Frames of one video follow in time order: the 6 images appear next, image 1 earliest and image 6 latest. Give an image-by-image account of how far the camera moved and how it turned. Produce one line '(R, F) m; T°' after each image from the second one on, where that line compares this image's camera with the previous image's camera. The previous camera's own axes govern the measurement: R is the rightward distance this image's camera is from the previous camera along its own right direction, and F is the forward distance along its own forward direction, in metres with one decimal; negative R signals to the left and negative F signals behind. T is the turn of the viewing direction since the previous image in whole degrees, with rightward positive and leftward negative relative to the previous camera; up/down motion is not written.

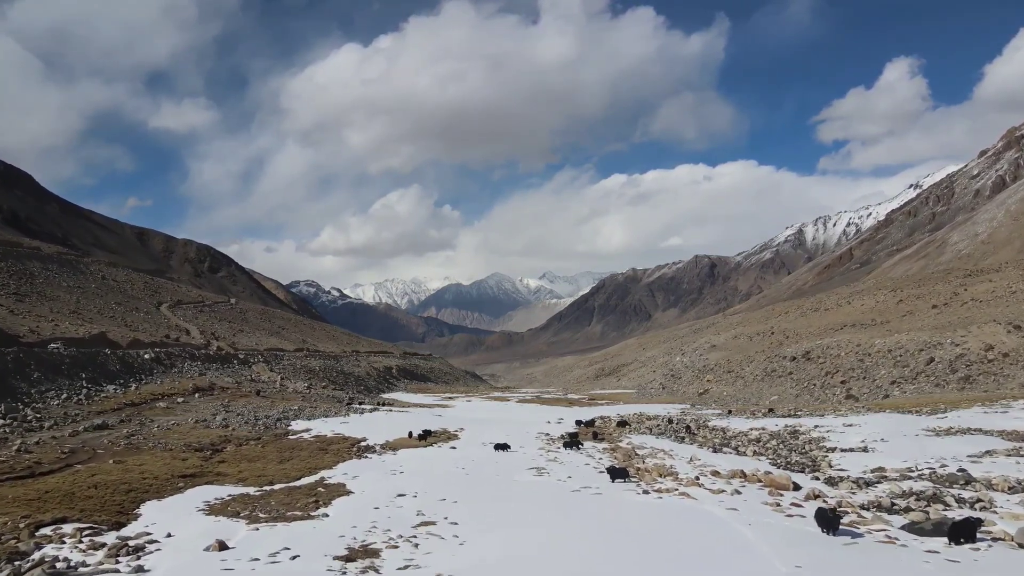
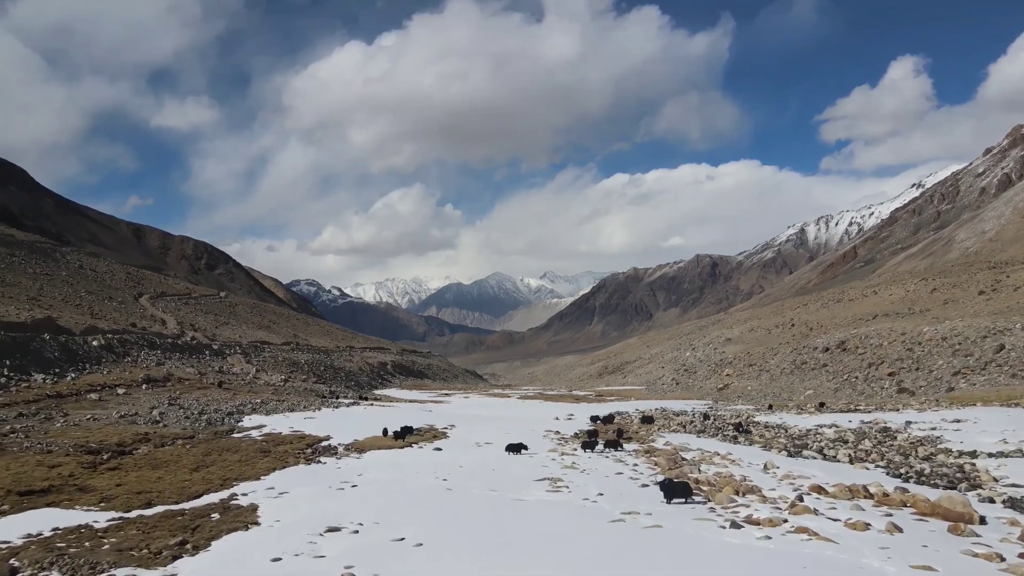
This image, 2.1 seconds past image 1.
(0.0, +5.9) m; 0°
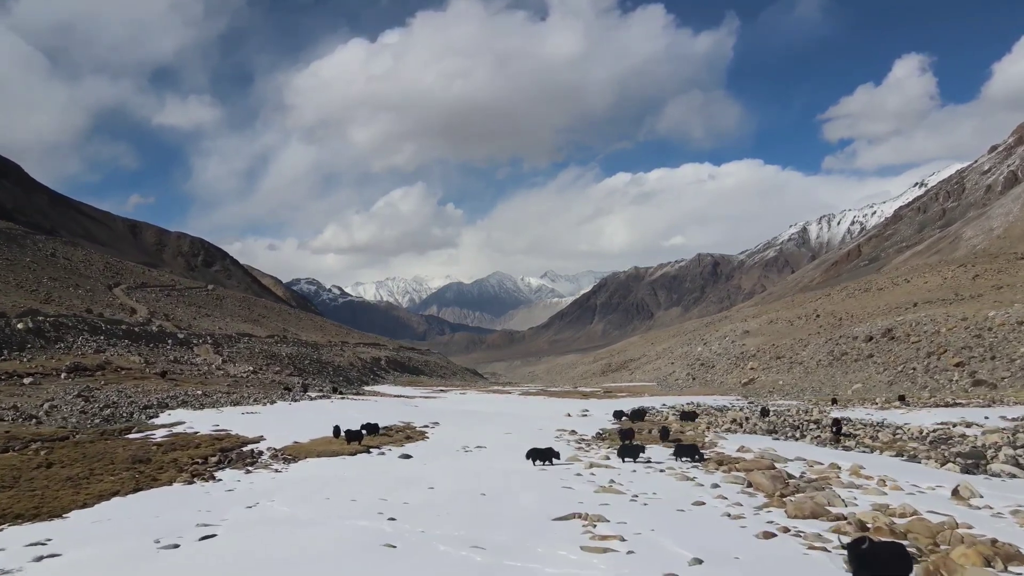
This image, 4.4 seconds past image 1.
(0.0, +6.2) m; 0°
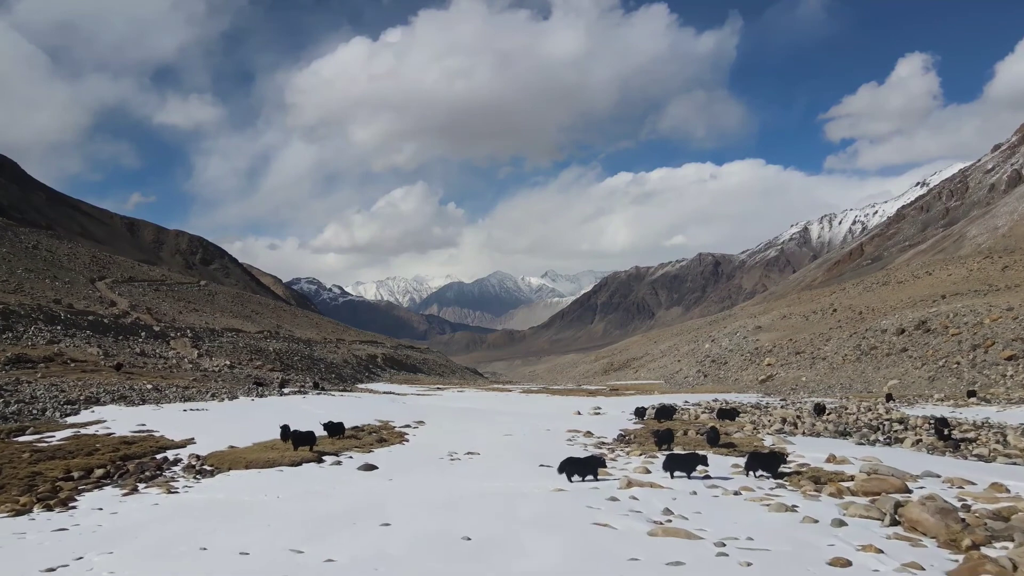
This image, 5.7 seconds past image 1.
(0.0, +3.7) m; 0°
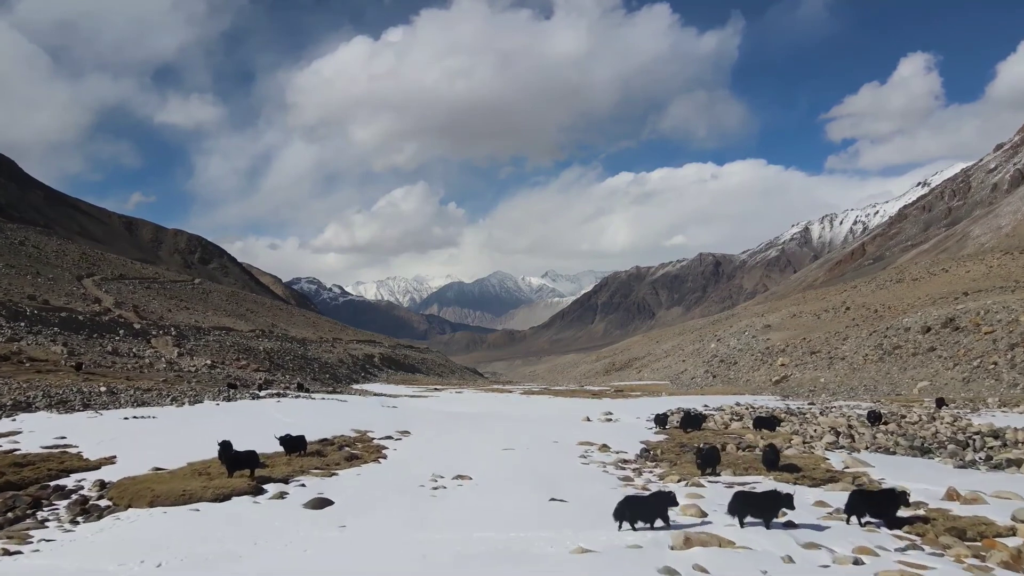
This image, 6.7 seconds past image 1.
(0.0, +2.6) m; 0°
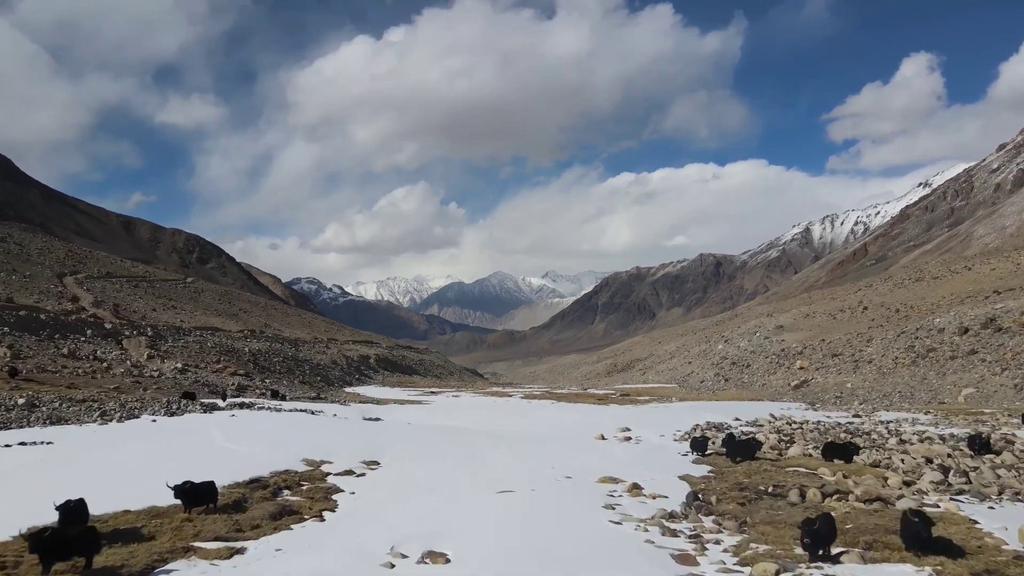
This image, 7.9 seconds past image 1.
(0.0, +3.3) m; 0°
